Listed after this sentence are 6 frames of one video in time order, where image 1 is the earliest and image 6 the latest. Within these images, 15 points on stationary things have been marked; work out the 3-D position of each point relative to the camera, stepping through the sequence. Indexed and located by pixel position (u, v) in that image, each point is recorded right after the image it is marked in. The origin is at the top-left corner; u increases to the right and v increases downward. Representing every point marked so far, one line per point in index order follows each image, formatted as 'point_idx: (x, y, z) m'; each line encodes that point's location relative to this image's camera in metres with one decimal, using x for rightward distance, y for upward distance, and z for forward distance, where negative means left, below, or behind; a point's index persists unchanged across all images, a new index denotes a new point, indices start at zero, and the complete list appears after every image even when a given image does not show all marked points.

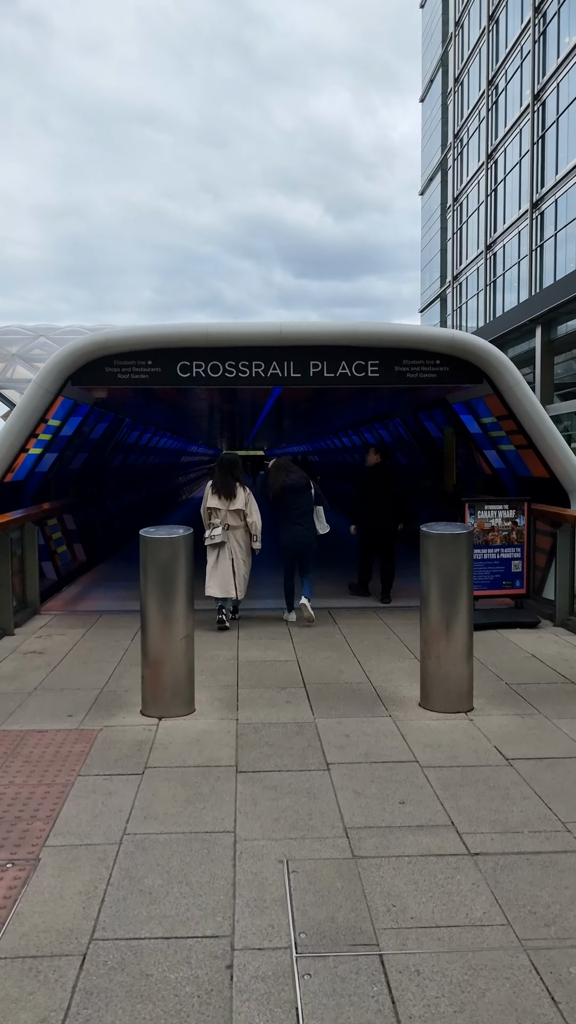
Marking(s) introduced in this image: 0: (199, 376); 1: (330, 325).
0: (-0.8, +1.3, +7.2) m
1: (+0.4, +1.7, +7.1) m
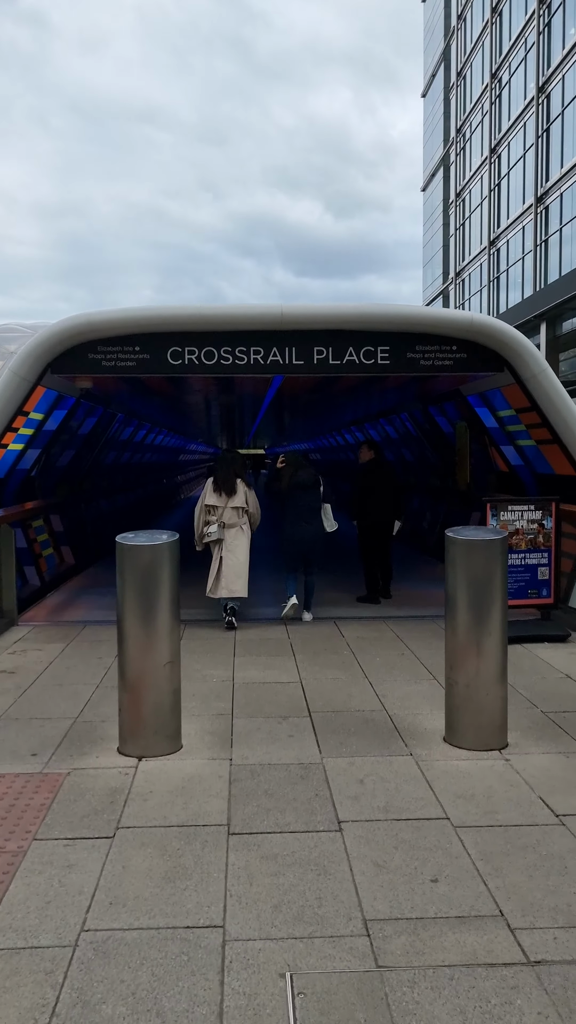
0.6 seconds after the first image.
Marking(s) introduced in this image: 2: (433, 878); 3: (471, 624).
0: (-0.8, +1.3, +6.6) m
1: (+0.4, +1.7, +6.4) m
2: (+0.5, -1.2, +2.6) m
3: (+0.9, -0.5, +3.7) m
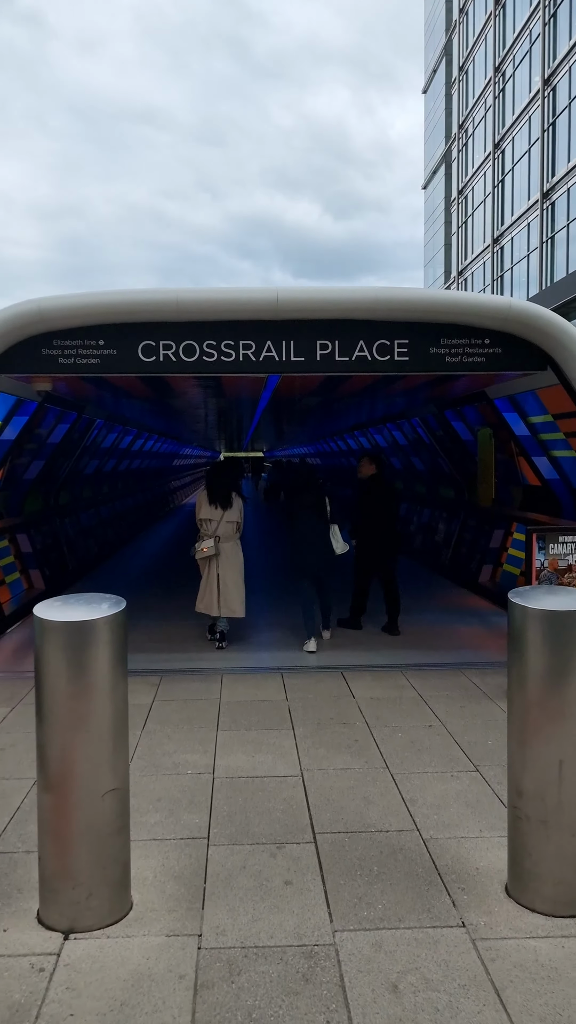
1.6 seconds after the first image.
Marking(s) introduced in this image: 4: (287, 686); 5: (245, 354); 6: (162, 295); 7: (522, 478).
0: (-0.8, +1.1, +5.4) m
1: (+0.4, +1.5, +5.3) m
2: (+0.5, -1.4, +1.5) m
3: (+0.9, -0.7, +2.6) m
4: (0.0, -1.2, +5.2) m
5: (-0.3, +1.1, +5.4) m
6: (-0.8, +1.5, +5.2) m
7: (+2.4, +0.4, +8.0) m
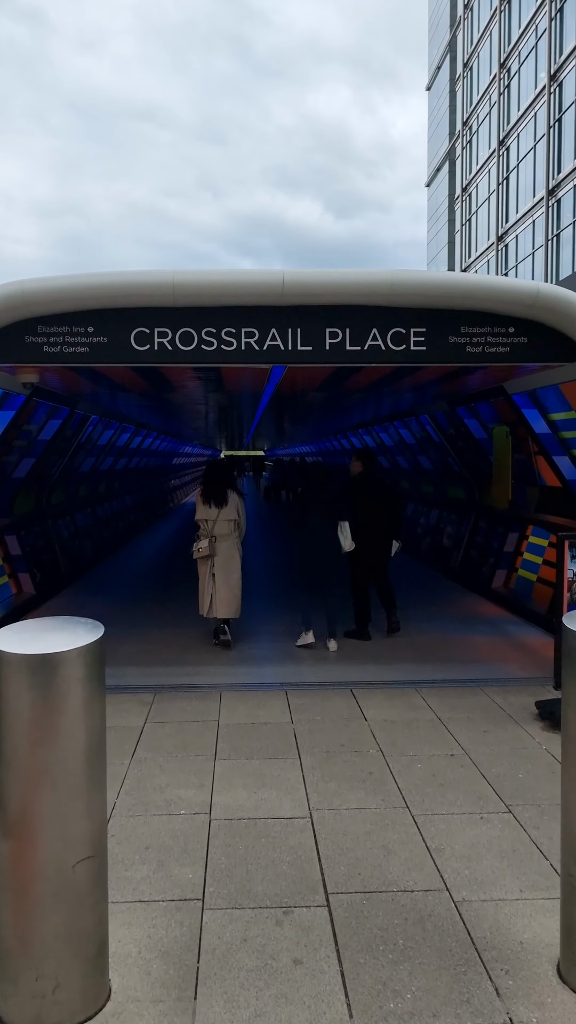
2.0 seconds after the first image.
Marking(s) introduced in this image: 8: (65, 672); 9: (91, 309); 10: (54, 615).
0: (-0.8, +1.1, +5.0) m
1: (+0.4, +1.5, +4.8) m
2: (+0.5, -1.5, +1.0) m
3: (+0.9, -0.8, +2.1) m
4: (0.0, -1.2, +4.8) m
5: (-0.3, +1.1, +5.0) m
6: (-0.8, +1.5, +4.7) m
7: (+2.5, +0.3, +7.5) m
8: (-0.6, -0.5, +2.1) m
9: (-1.2, +1.3, +4.9) m
10: (-2.5, -1.1, +8.3) m
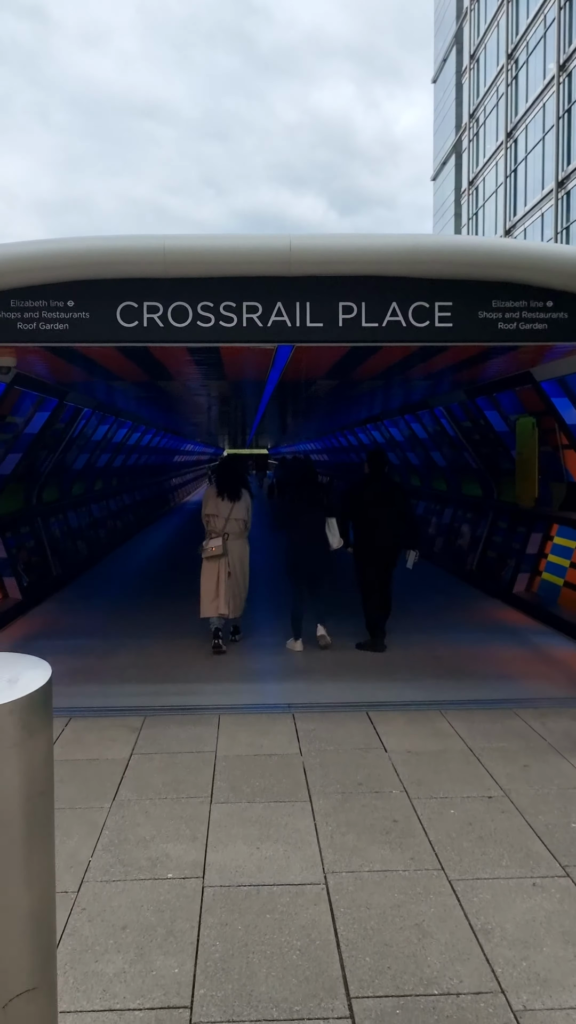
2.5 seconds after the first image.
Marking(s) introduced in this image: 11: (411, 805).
0: (-0.8, +1.1, +4.4) m
1: (+0.5, +1.5, +4.2) m
2: (+0.5, -1.5, +0.4) m
3: (+0.9, -0.8, +1.5) m
4: (+0.1, -1.2, +4.2) m
5: (-0.2, +1.1, +4.4) m
6: (-0.8, +1.5, +4.2) m
7: (+2.5, +0.3, +6.9) m
8: (-0.6, -0.5, +1.5) m
9: (-1.2, +1.3, +4.3) m
10: (-2.5, -1.1, +7.7) m
11: (+0.5, -1.2, +3.3) m
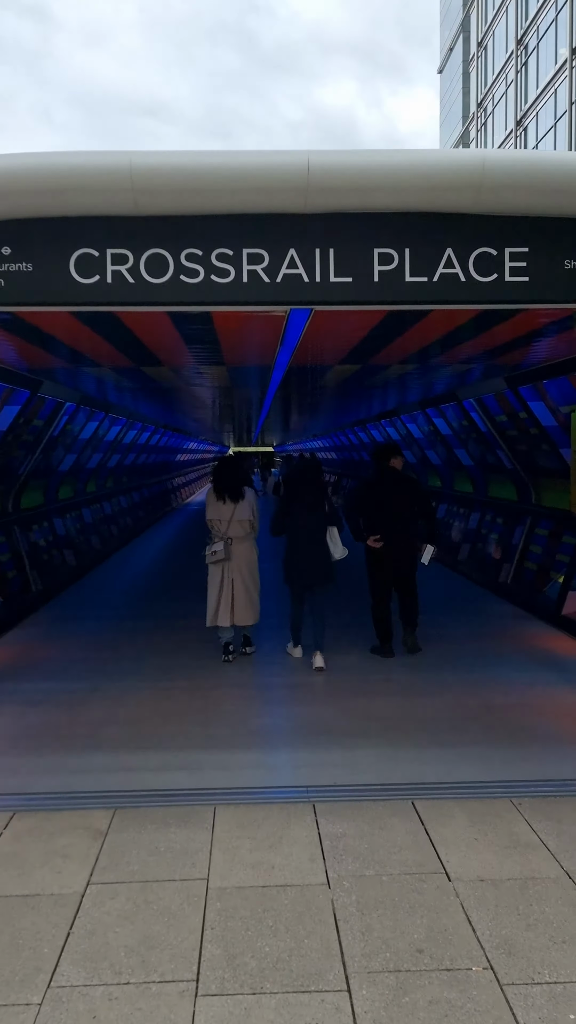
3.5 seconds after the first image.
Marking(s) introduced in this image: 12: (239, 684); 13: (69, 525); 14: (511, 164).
0: (-0.7, +1.0, +3.2) m
1: (+0.5, +1.4, +3.1) m
2: (+0.6, -1.6, -0.7) m
3: (+1.0, -0.9, +0.4) m
4: (+0.2, -1.3, +3.0) m
5: (-0.2, +1.0, +3.2) m
6: (-0.7, +1.4, +3.0) m
7: (+2.6, +0.3, +5.7) m
8: (-0.5, -0.6, +0.3) m
9: (-1.1, +1.2, +3.1) m
10: (-2.4, -1.2, +6.5) m
11: (+0.6, -1.3, +2.1) m
12: (-0.3, -1.3, +5.3) m
13: (-2.9, -0.2, +10.1) m
14: (+0.9, +1.4, +3.0) m
